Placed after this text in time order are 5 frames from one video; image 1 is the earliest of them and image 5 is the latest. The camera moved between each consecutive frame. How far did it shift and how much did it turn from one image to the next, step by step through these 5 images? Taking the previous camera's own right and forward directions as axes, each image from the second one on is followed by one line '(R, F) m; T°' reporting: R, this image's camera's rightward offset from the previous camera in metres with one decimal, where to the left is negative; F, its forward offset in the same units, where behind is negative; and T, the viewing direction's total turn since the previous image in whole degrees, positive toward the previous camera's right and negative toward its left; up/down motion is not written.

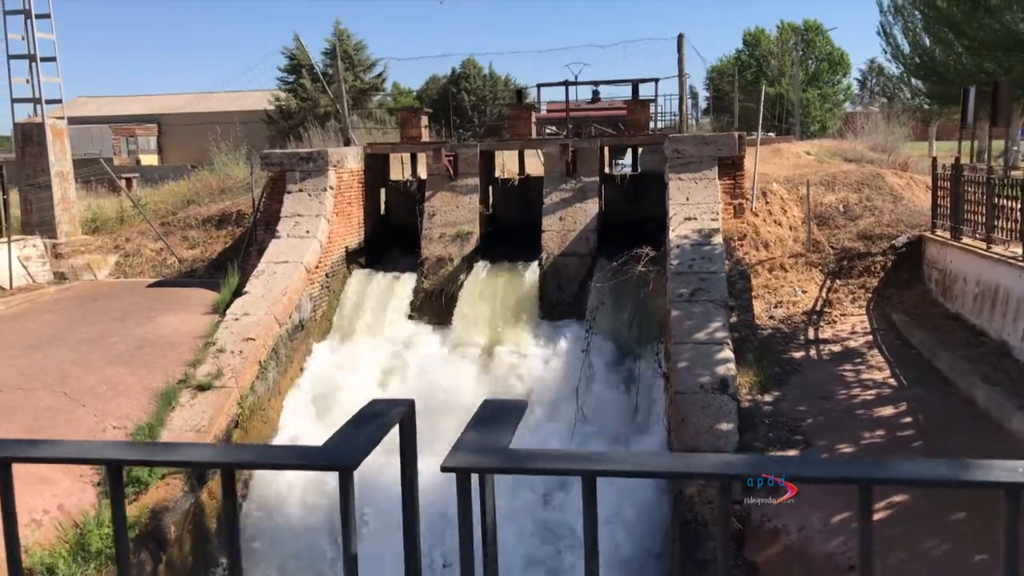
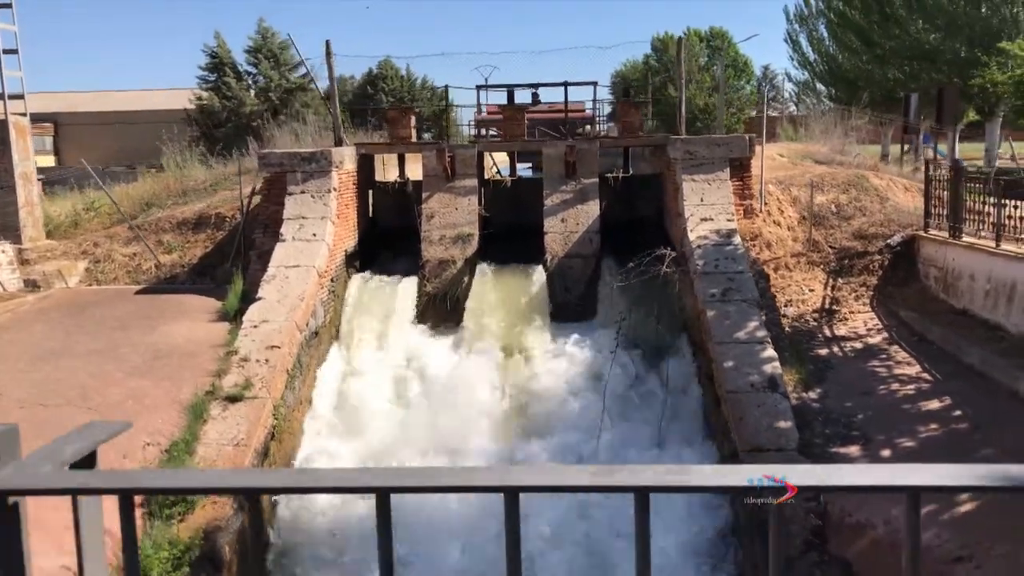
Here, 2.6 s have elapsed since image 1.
(-1.2, +0.2) m; +6°
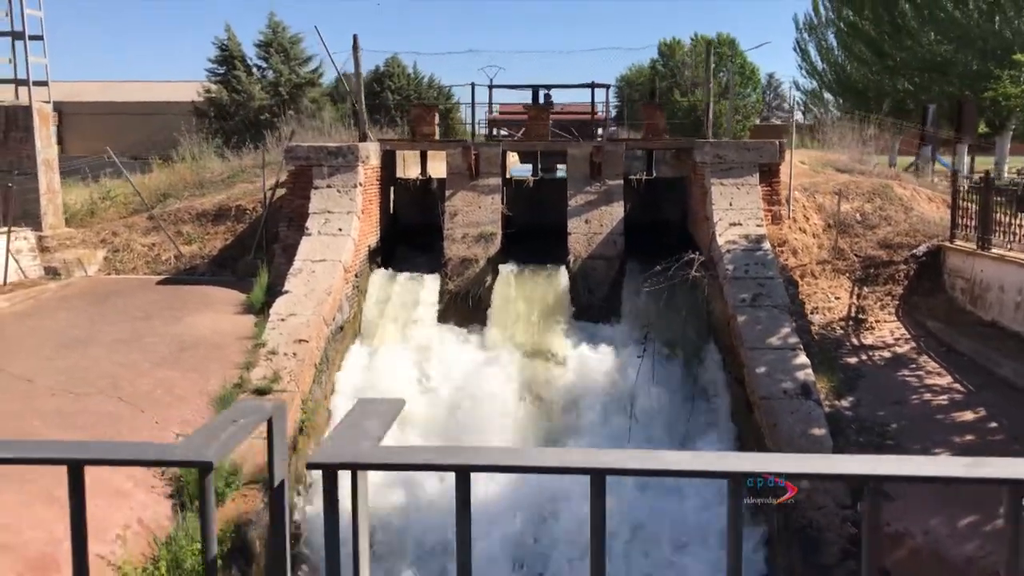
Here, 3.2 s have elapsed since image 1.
(-0.3, +0.1) m; 0°
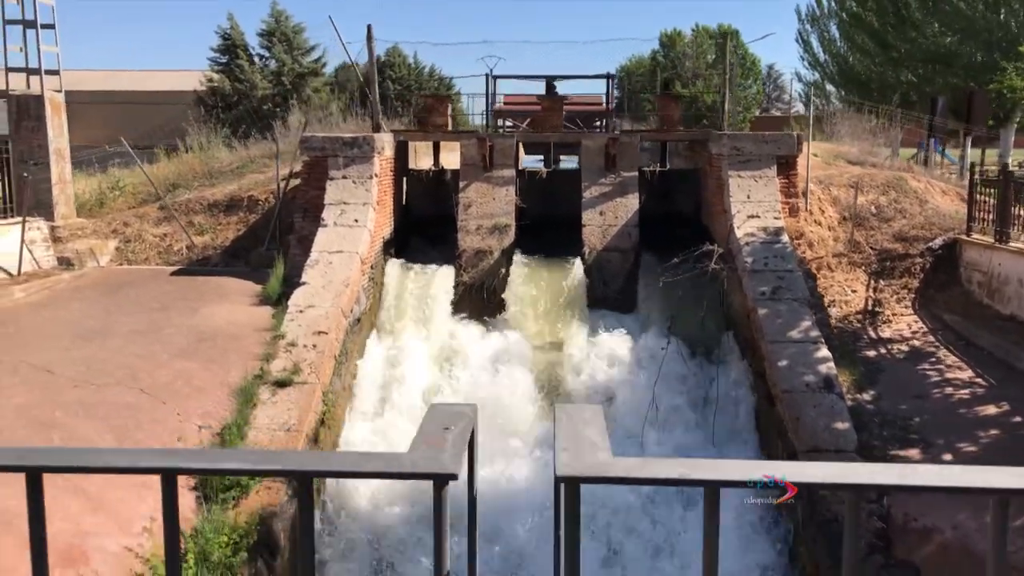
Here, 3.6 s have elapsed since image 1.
(-0.2, 0.0) m; 0°
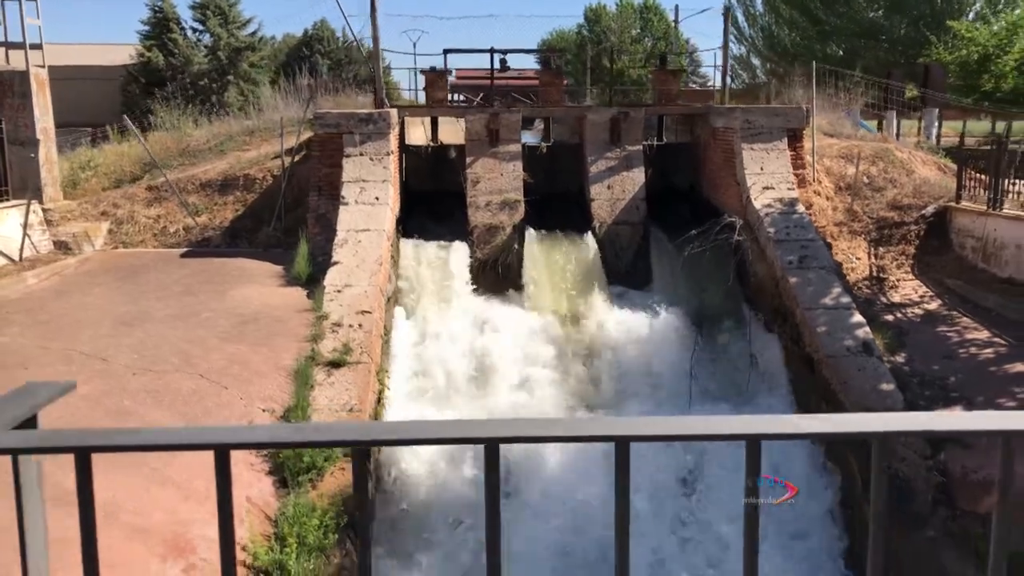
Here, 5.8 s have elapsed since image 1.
(-1.1, 0.0) m; +5°
